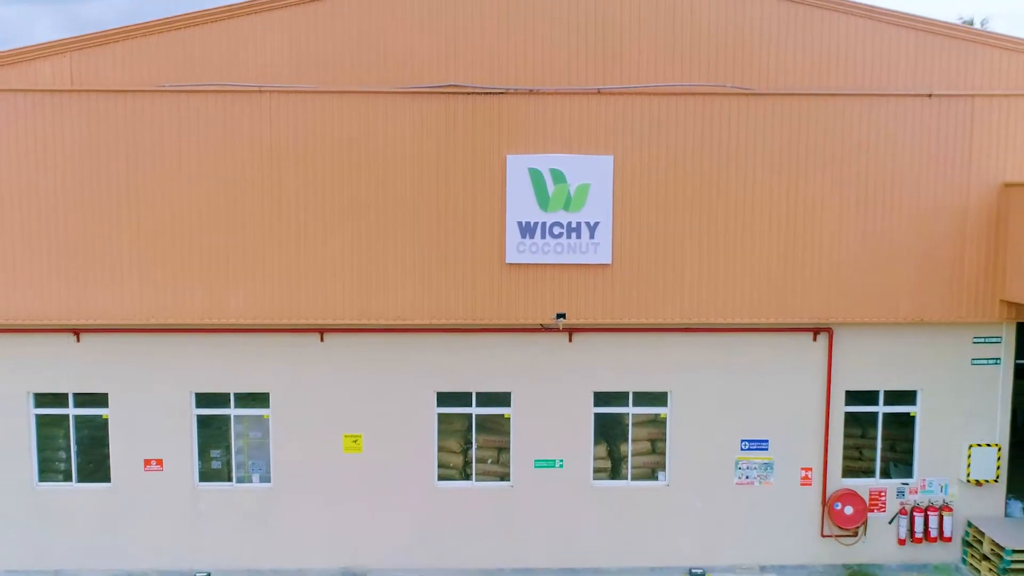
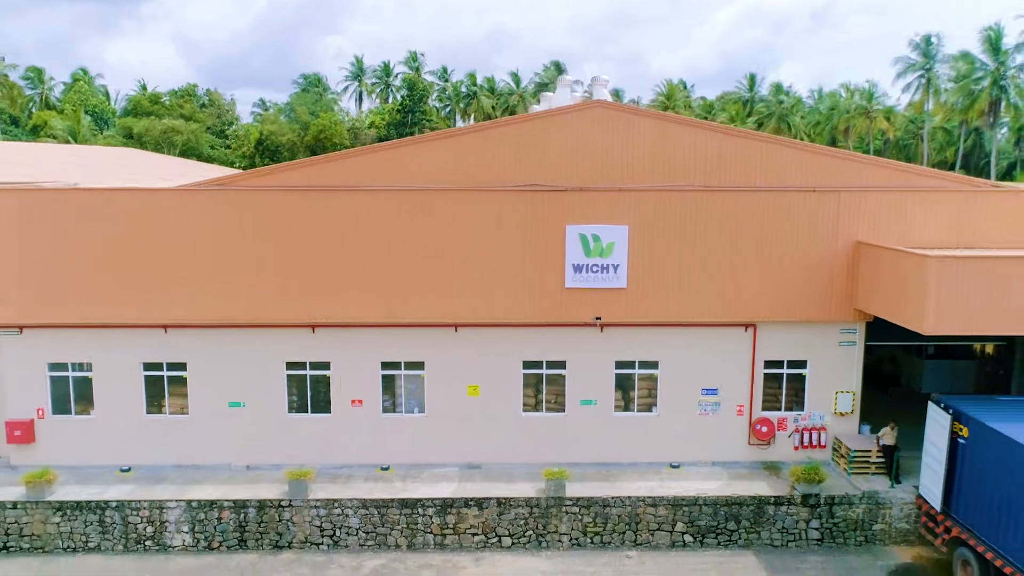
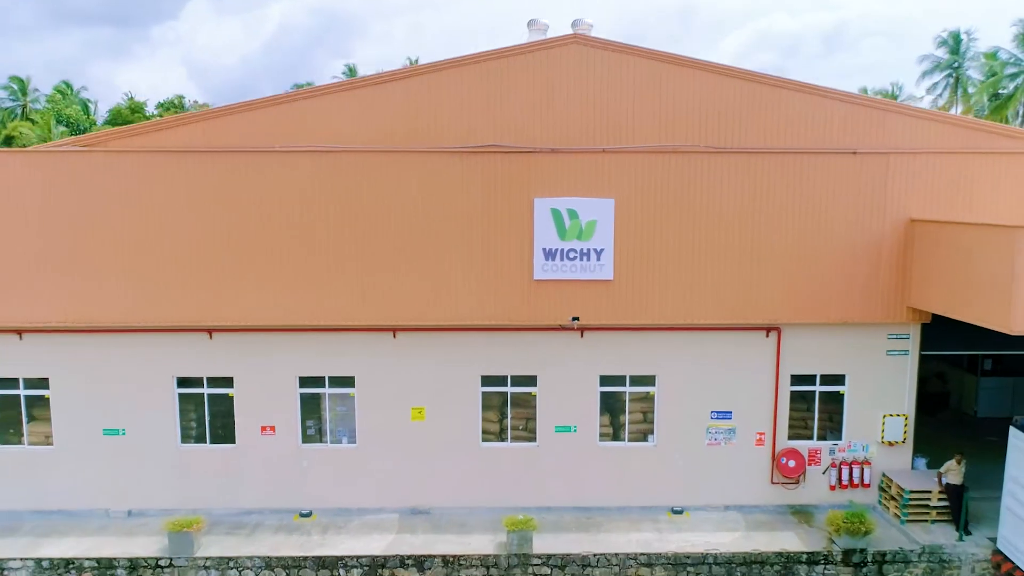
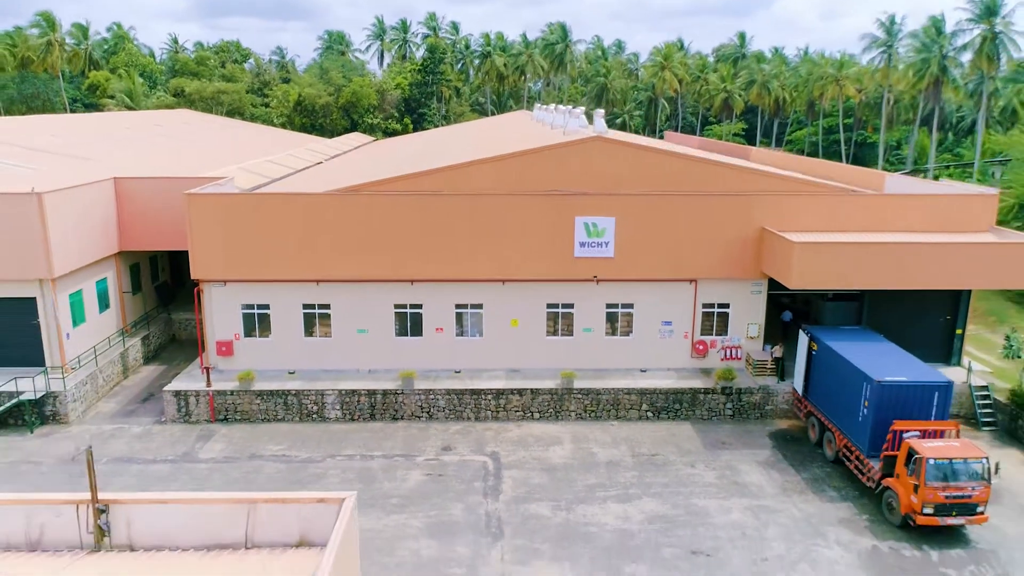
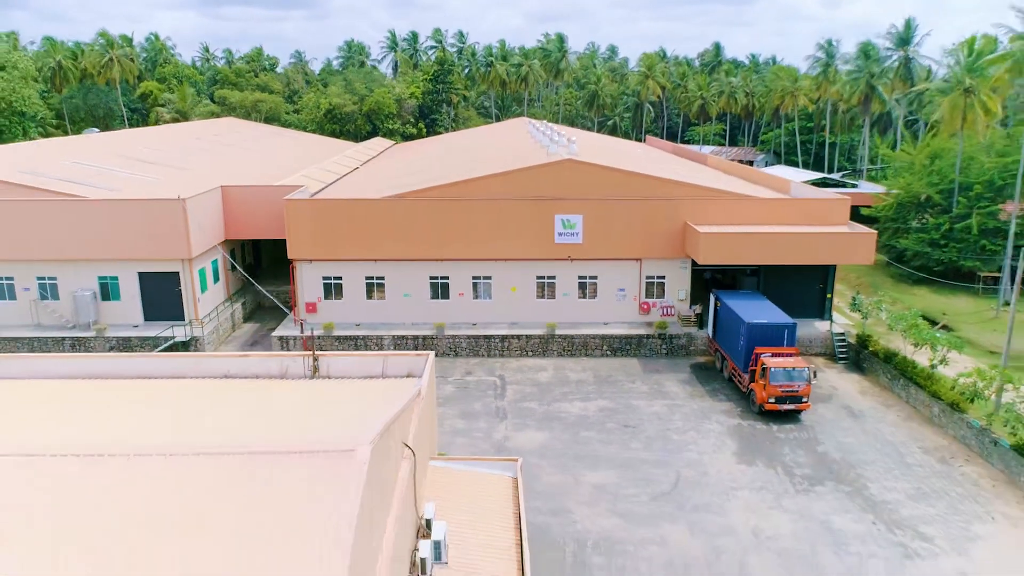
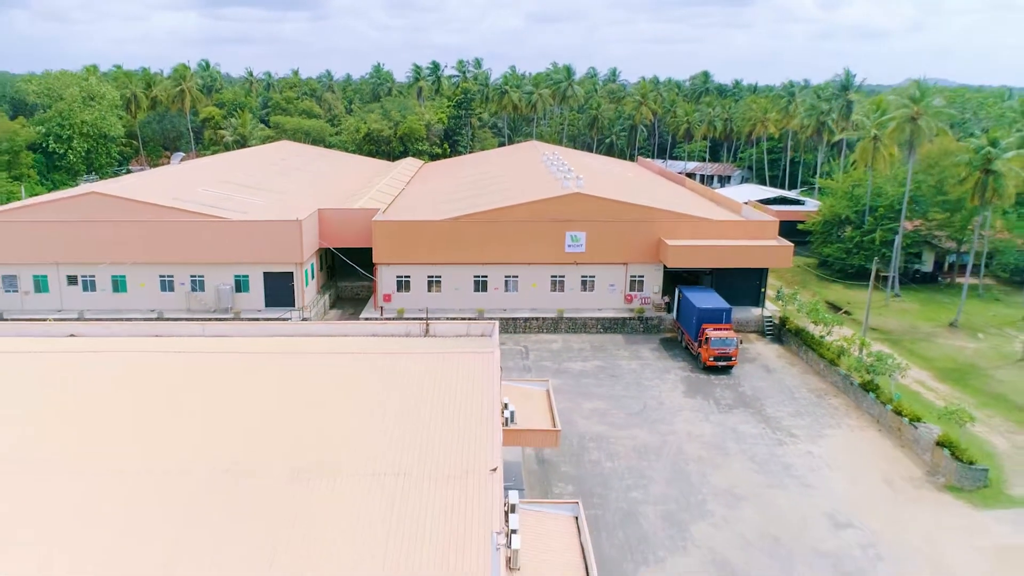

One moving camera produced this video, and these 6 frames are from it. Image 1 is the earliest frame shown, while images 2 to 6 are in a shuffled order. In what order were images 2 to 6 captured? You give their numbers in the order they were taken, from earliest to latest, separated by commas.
3, 2, 4, 5, 6
